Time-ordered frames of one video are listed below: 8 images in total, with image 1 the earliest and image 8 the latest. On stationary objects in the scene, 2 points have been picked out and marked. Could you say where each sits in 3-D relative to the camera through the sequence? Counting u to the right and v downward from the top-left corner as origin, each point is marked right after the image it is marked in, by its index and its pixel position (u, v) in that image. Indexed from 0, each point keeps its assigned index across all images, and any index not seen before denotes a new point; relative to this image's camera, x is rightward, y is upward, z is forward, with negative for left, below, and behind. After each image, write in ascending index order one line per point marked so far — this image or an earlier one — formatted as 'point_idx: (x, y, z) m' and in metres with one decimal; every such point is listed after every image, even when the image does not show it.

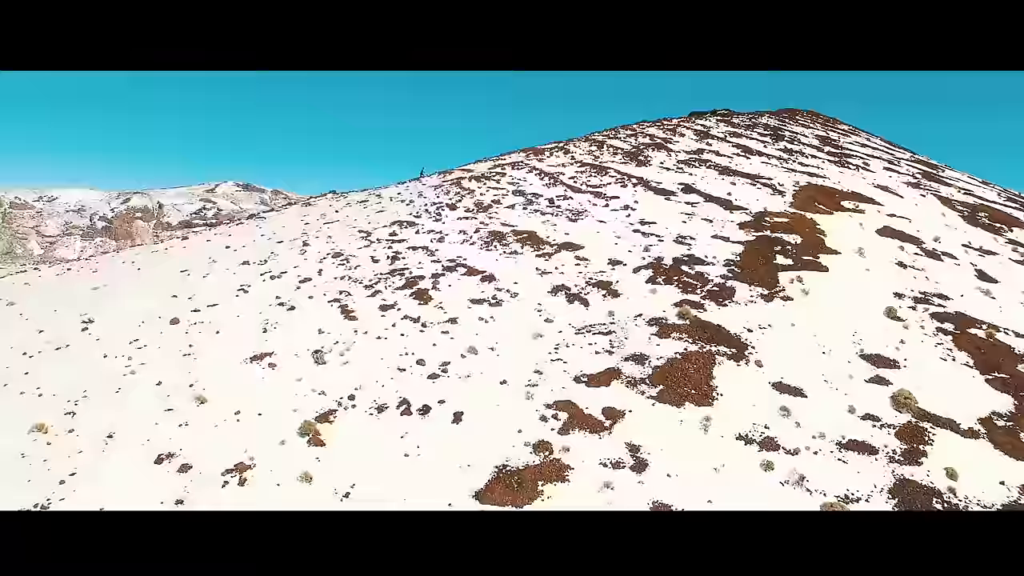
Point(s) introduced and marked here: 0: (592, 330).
0: (+1.6, -0.8, +13.9) m
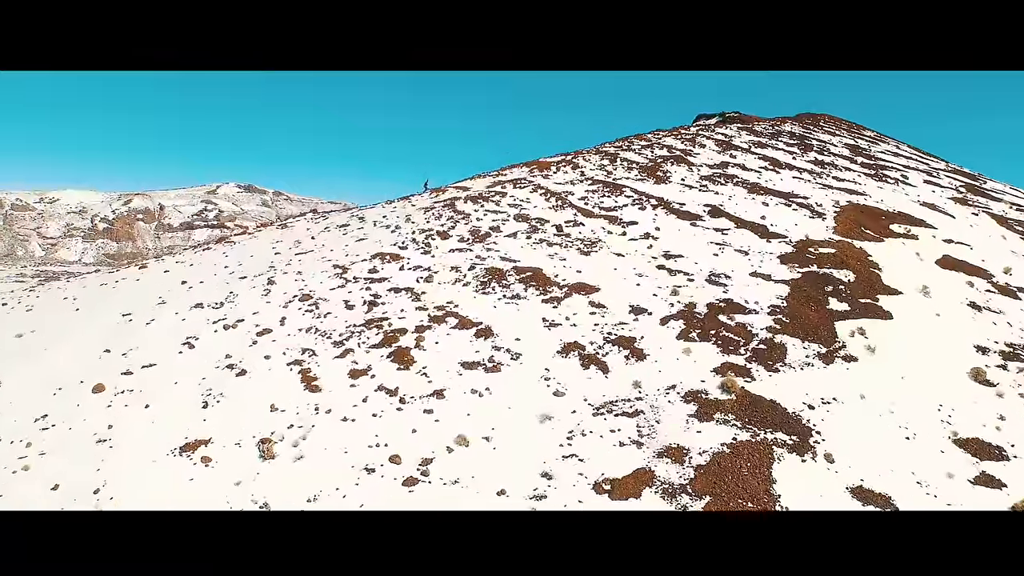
0: (+1.6, -1.9, +11.0) m
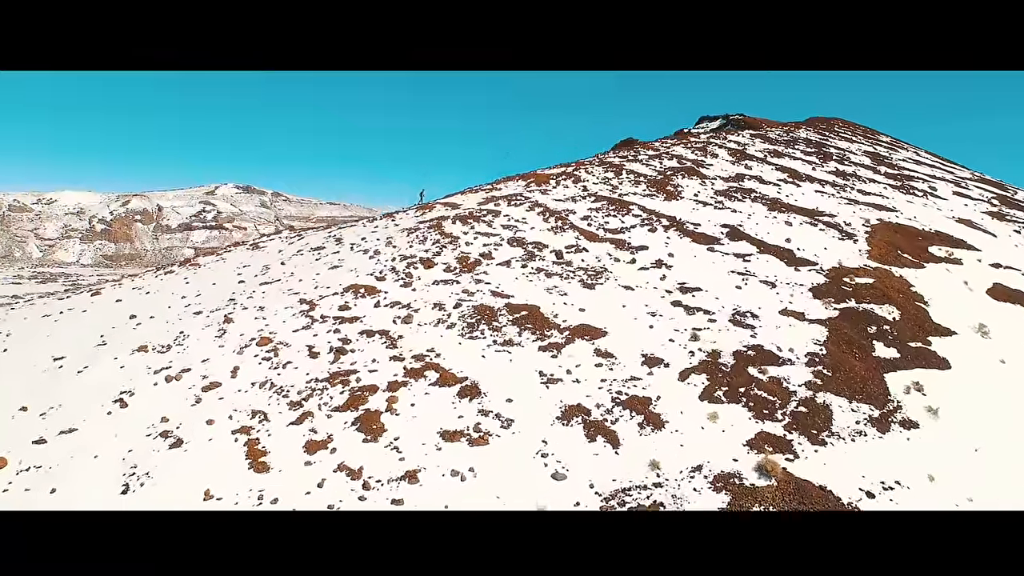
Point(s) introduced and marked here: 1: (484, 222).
0: (+1.4, -2.7, +8.8) m
1: (-0.7, +1.7, +18.0) m
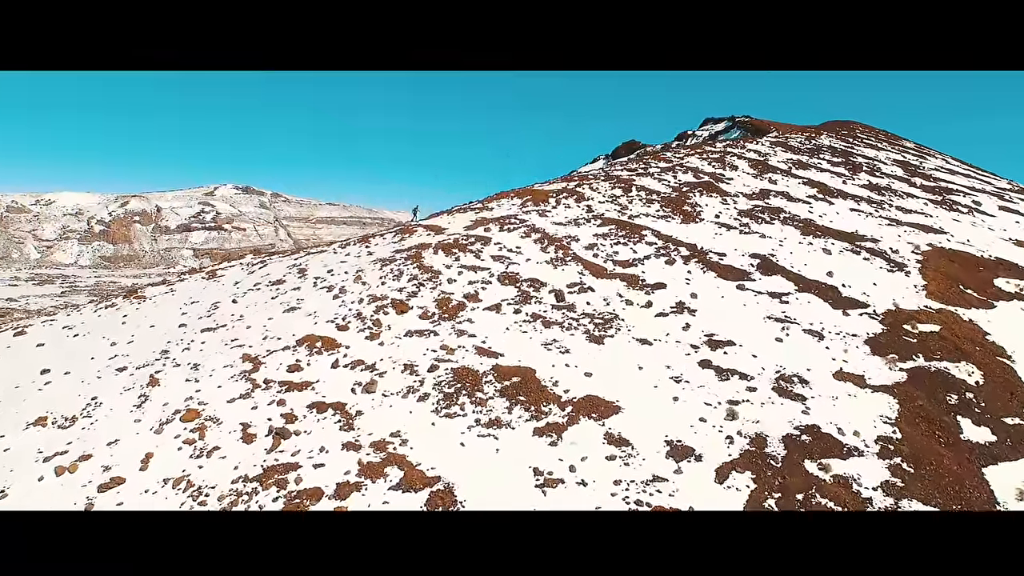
0: (+1.3, -3.6, +6.1) m
1: (-0.9, +0.8, +15.3) m
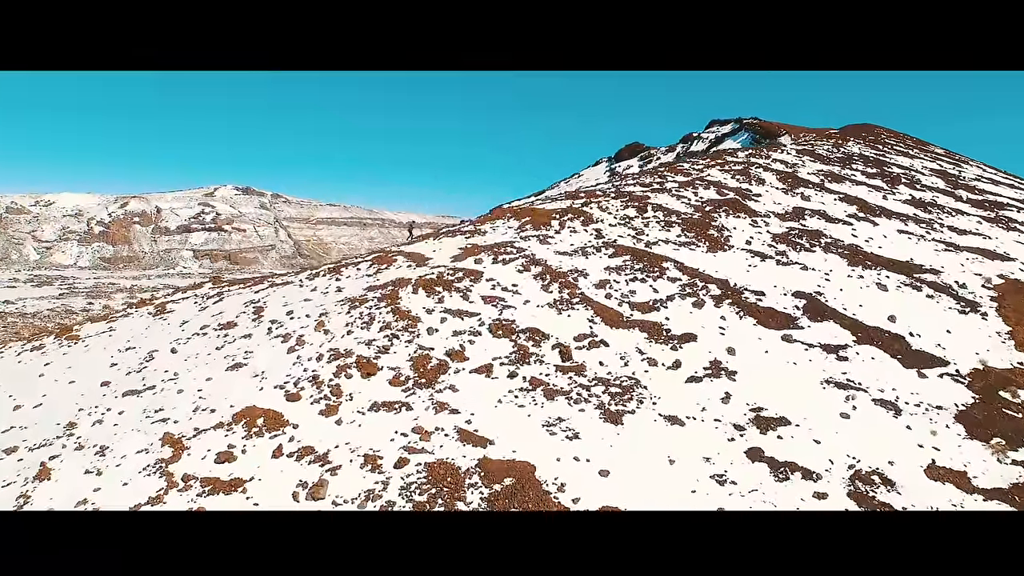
0: (+1.2, -4.4, +3.5) m
1: (-1.0, 0.0, +12.7) m
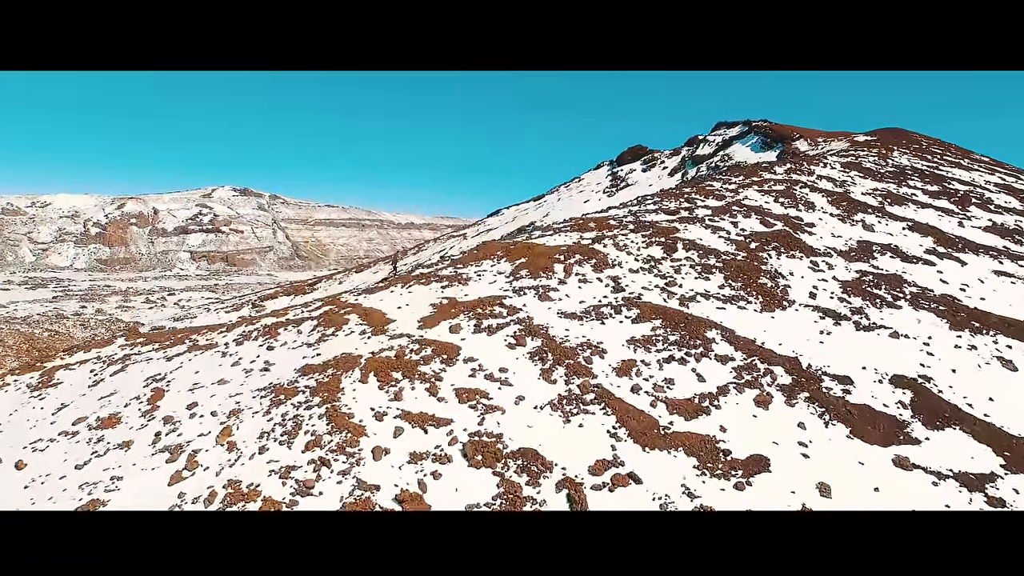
0: (+1.0, -5.5, -0.2) m
1: (-1.1, -1.2, +9.0) m
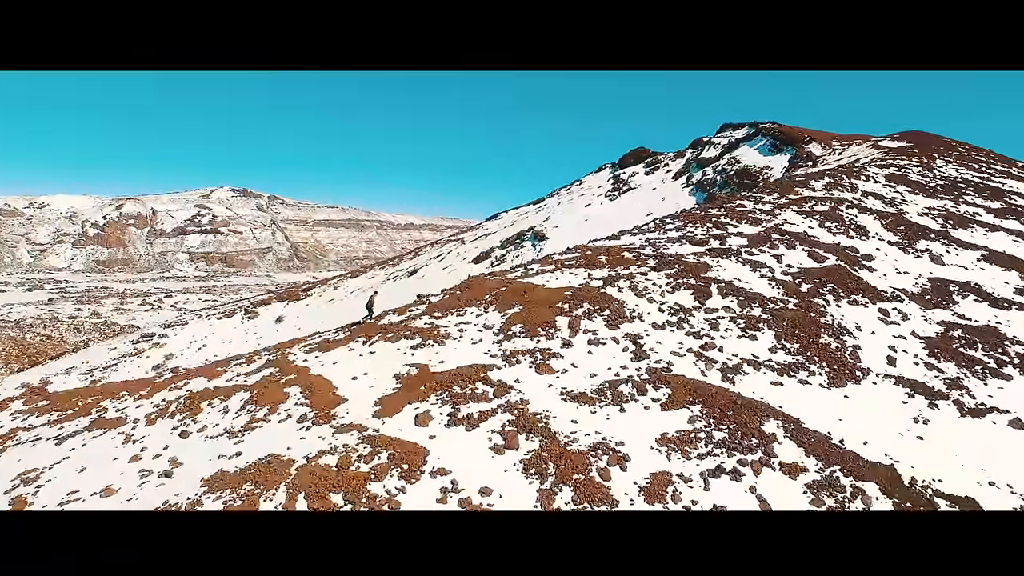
0: (+0.9, -6.3, -2.9) m
1: (-1.3, -2.0, +6.3) m
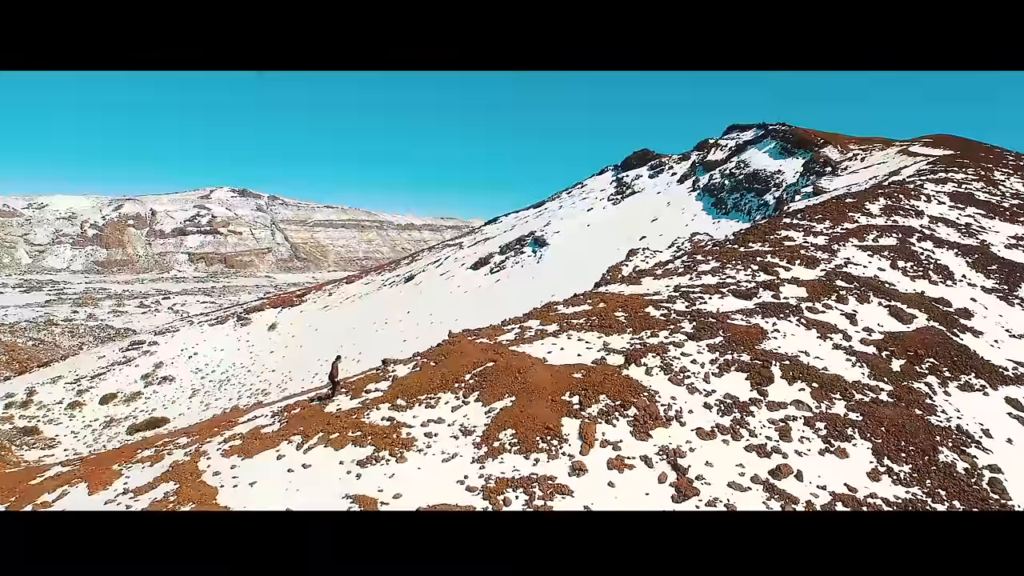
0: (+0.7, -7.2, -5.6) m
1: (-1.4, -2.9, +3.5) m
